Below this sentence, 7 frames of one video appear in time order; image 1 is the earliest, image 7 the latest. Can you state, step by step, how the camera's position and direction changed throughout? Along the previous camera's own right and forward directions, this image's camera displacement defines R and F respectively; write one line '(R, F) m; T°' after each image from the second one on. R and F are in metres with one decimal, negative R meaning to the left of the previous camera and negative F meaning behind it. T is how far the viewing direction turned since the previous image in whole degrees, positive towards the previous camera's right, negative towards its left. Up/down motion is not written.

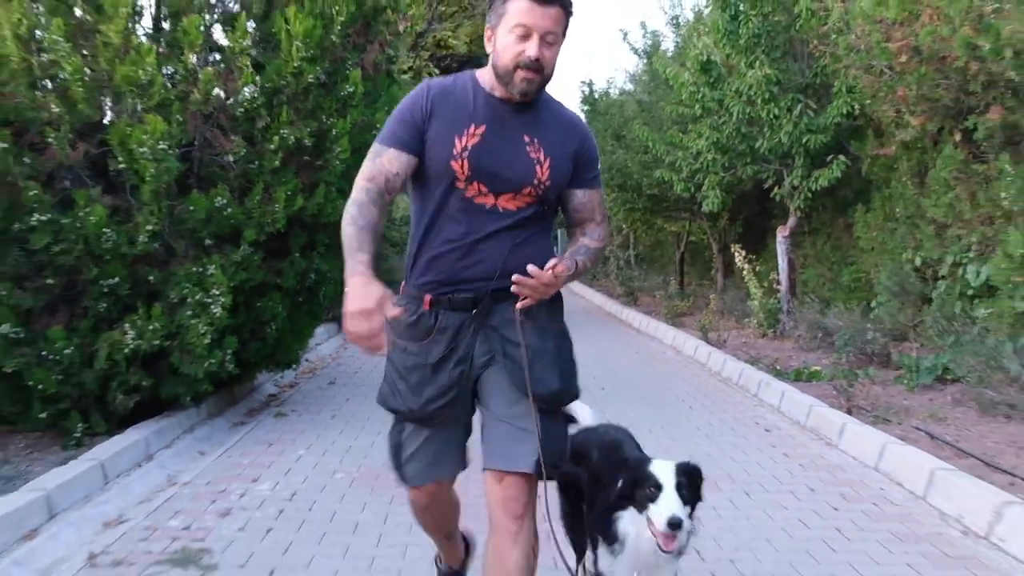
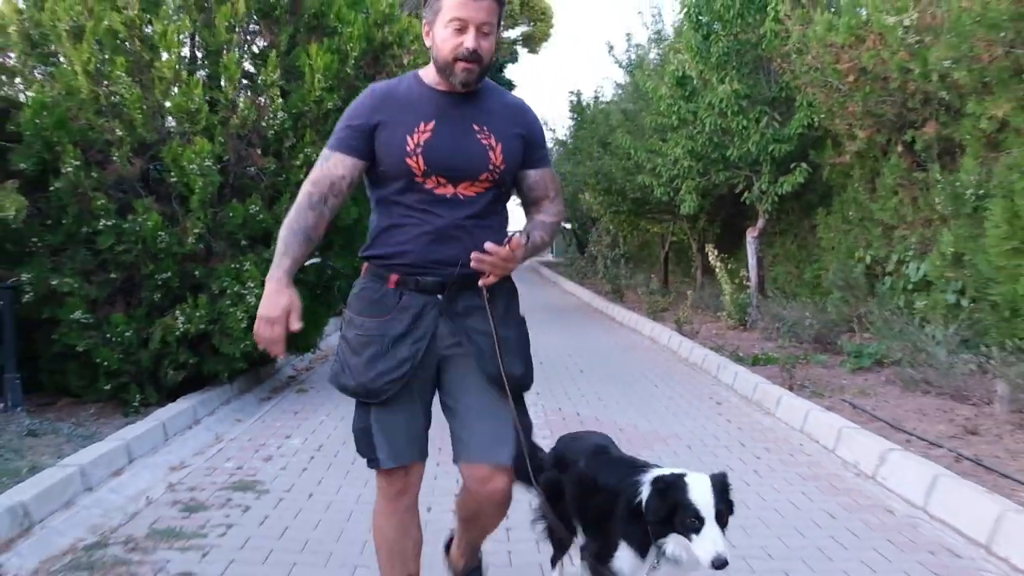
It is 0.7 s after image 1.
(+0.1, -1.3) m; 0°
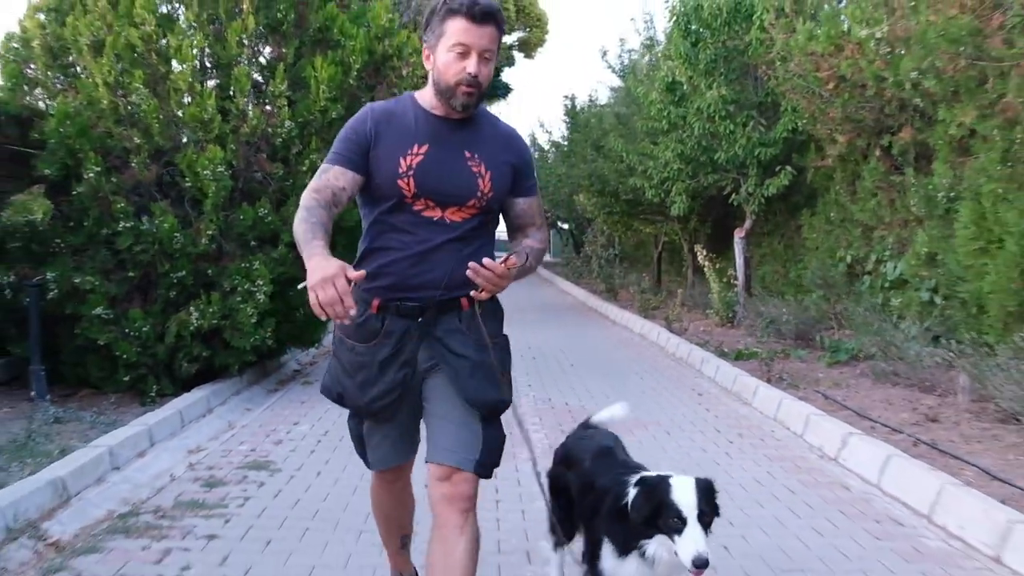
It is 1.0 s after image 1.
(0.0, -0.6) m; 0°
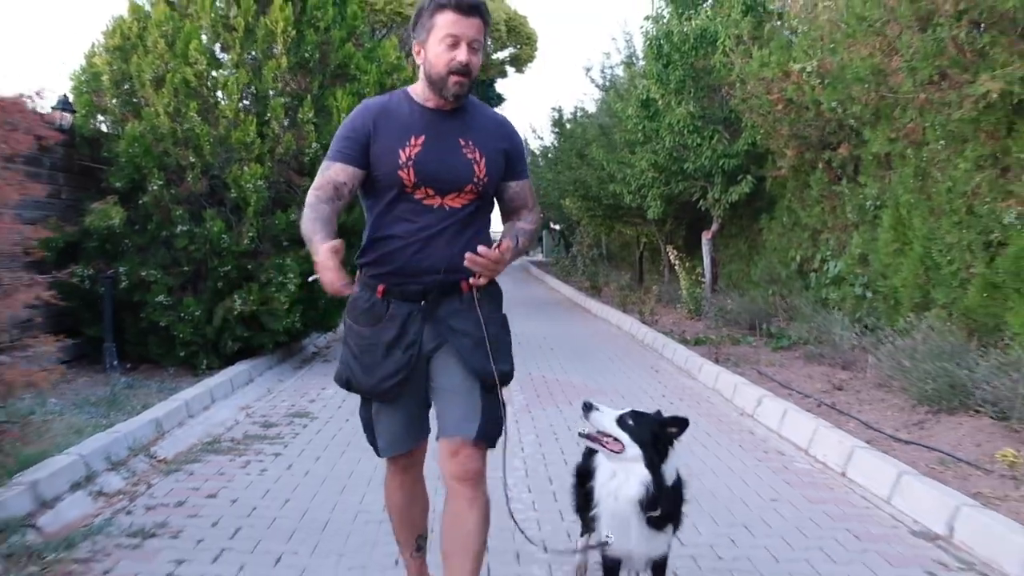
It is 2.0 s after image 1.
(+0.1, -1.9) m; 0°
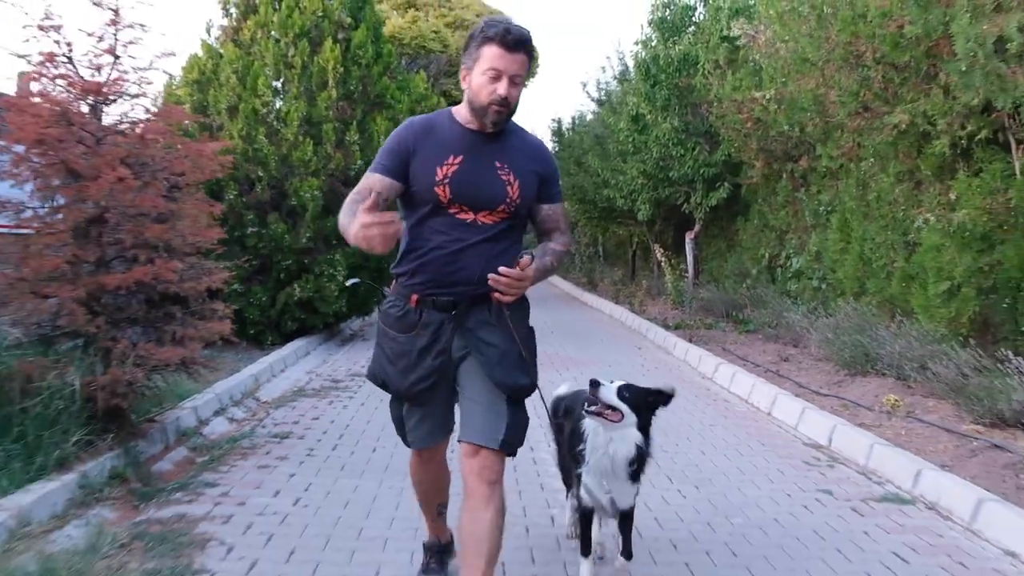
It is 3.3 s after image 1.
(-0.1, -2.4) m; 0°
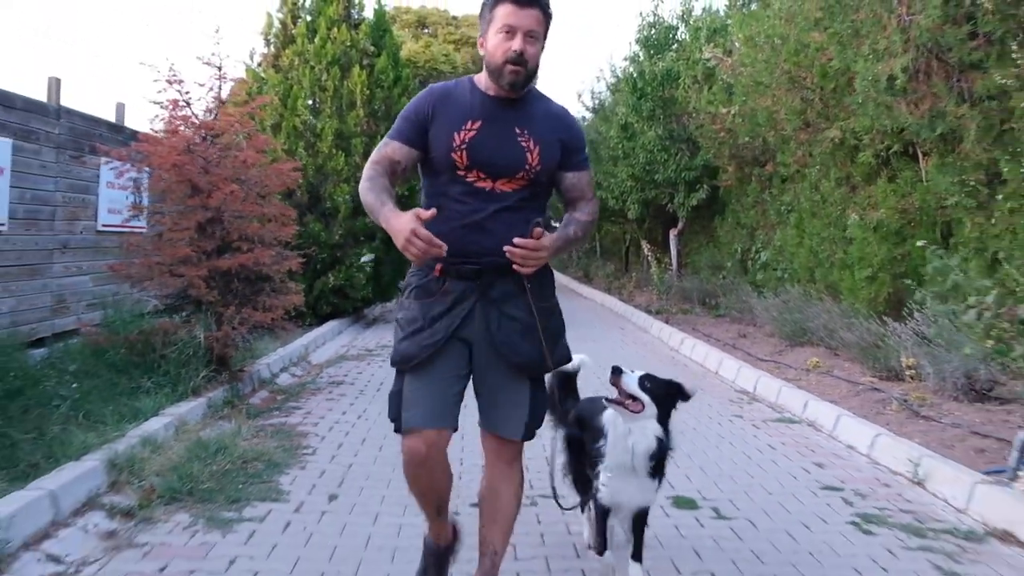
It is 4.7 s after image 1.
(0.0, -2.3) m; 0°
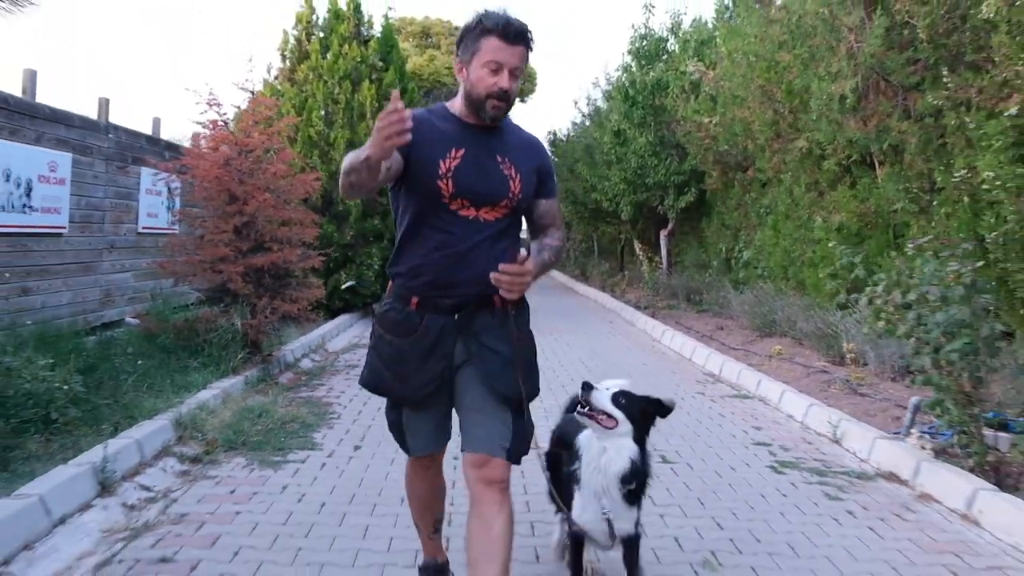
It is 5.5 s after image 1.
(+0.1, -1.4) m; 0°
